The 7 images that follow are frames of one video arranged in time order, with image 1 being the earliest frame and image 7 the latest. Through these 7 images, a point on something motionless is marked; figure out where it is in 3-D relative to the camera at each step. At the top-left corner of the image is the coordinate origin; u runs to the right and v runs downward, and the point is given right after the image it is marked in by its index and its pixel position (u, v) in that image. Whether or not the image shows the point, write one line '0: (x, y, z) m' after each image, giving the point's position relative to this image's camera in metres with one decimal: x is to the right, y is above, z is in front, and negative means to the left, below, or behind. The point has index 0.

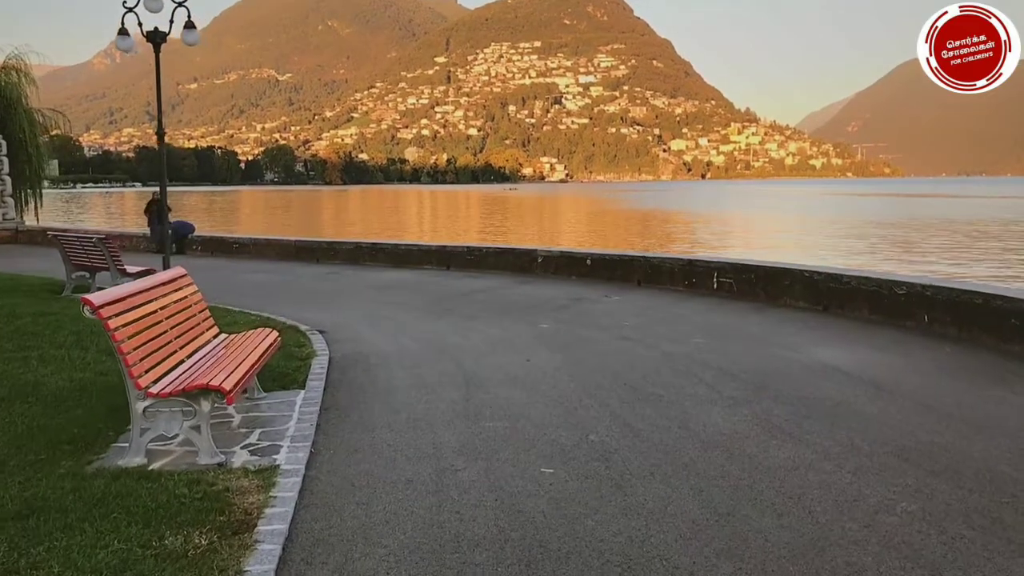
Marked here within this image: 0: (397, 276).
0: (-2.0, +0.2, +14.9) m
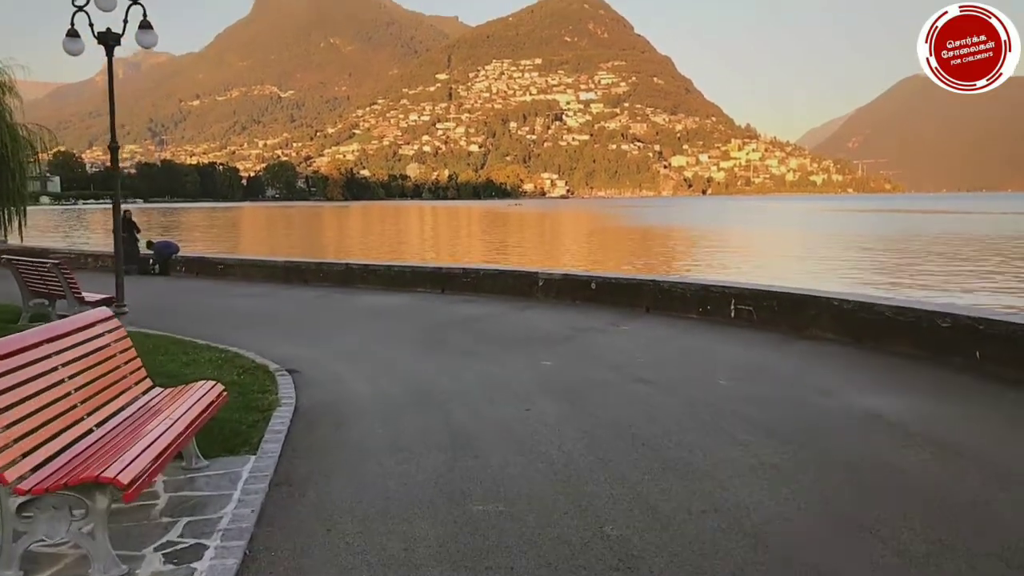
0: (-2.0, -0.2, +13.9) m
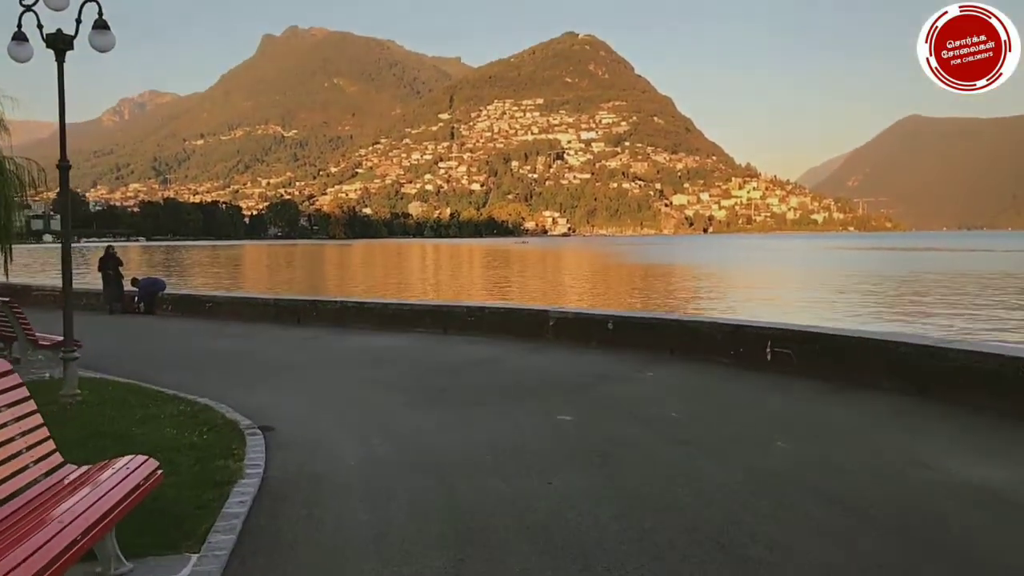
0: (-1.9, -0.8, +12.7) m
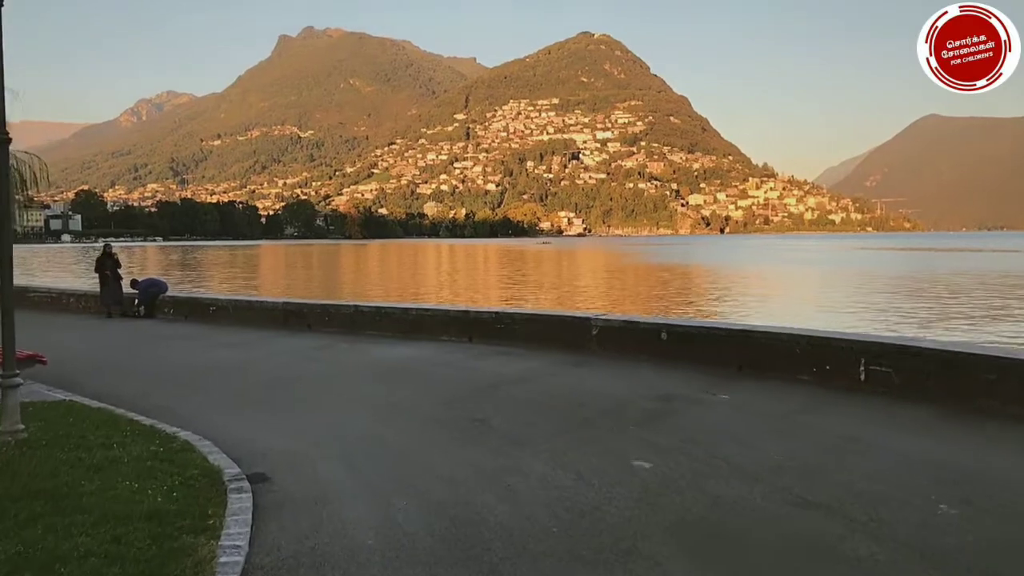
0: (-1.4, -0.8, +11.3) m
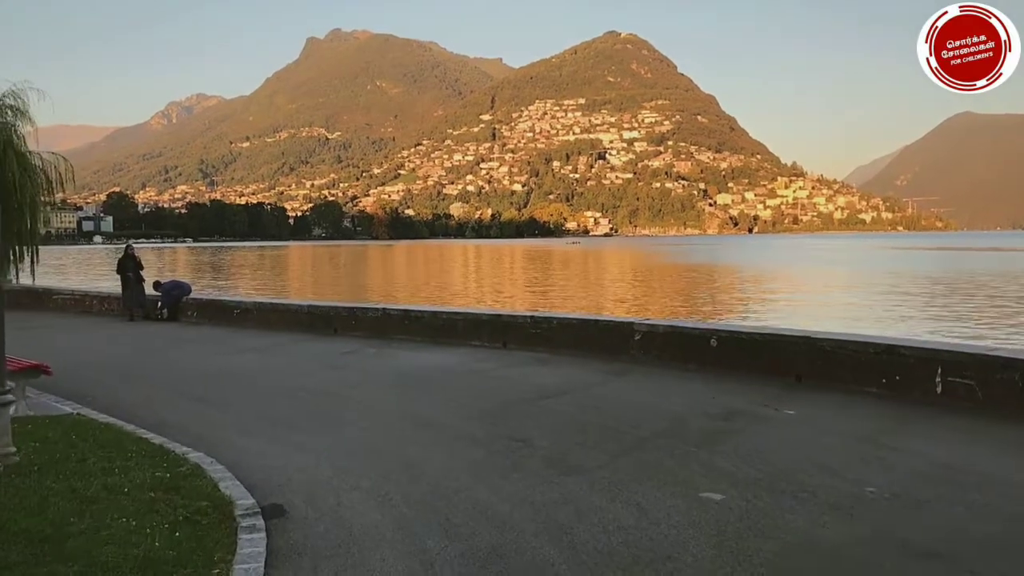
0: (-0.9, -0.9, +10.6) m
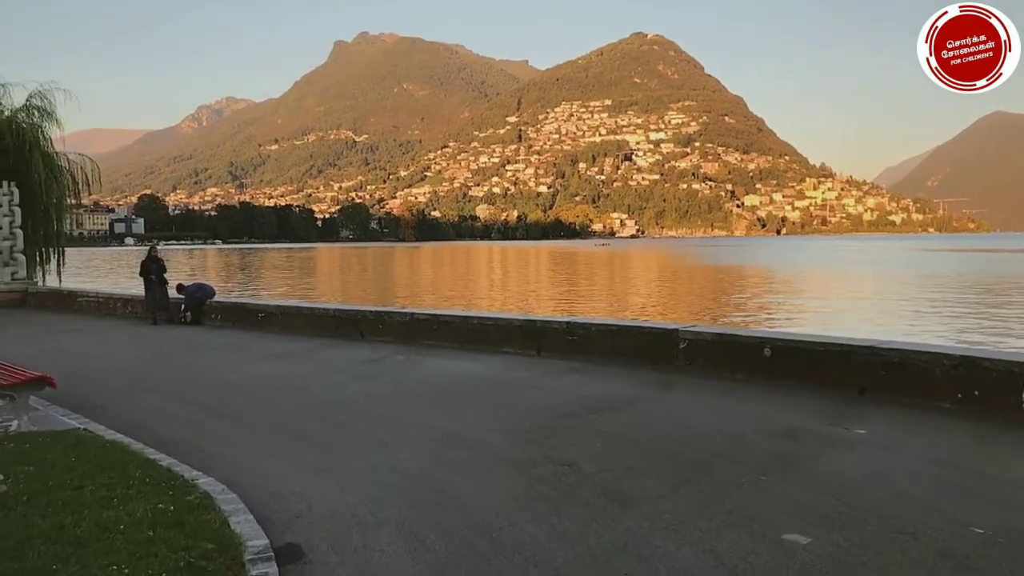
0: (-0.5, -0.9, +10.0) m
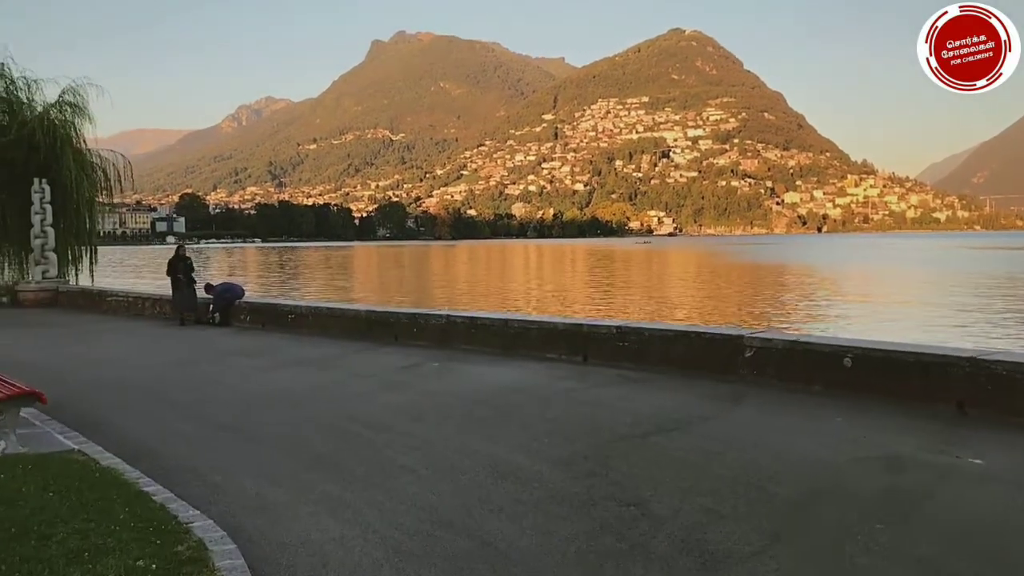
0: (0.0, -0.9, +9.2) m
